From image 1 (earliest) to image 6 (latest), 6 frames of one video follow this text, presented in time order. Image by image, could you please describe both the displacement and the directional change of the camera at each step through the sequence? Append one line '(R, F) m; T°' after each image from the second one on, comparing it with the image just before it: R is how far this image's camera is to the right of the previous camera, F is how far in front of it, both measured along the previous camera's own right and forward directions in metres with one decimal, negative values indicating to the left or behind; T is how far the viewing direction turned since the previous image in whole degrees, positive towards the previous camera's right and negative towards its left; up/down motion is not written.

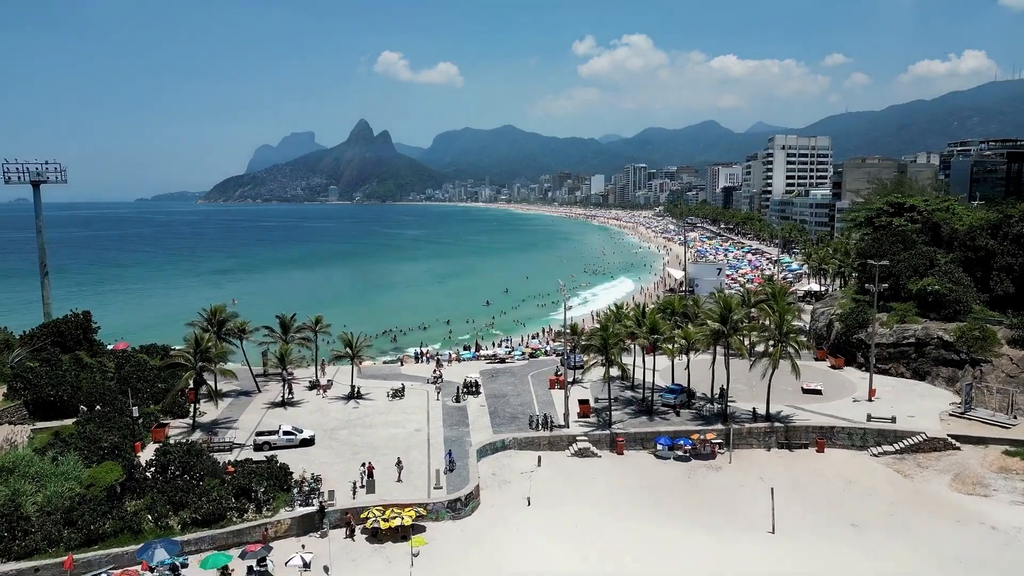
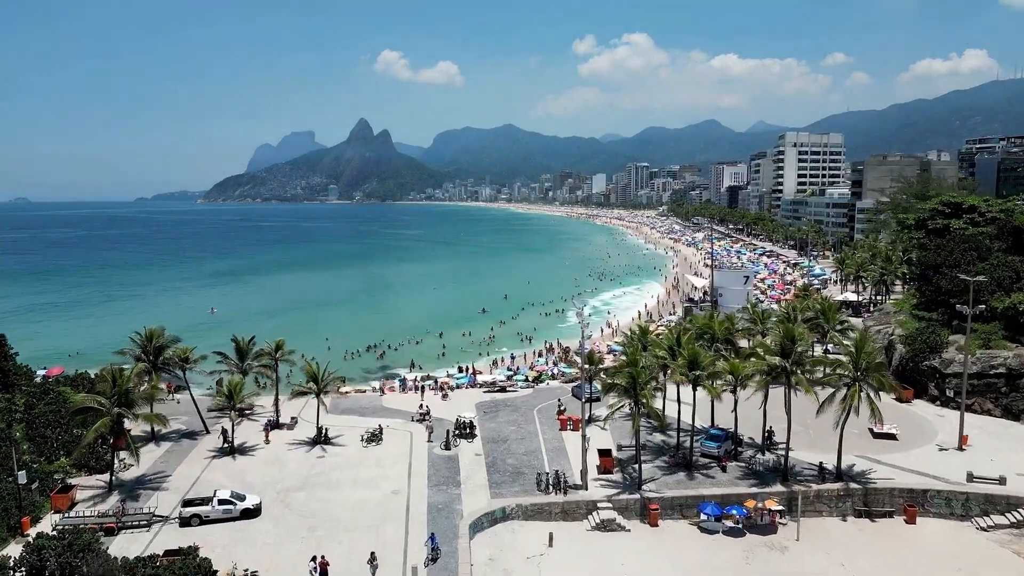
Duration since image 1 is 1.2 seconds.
(-0.1, +6.7) m; 0°
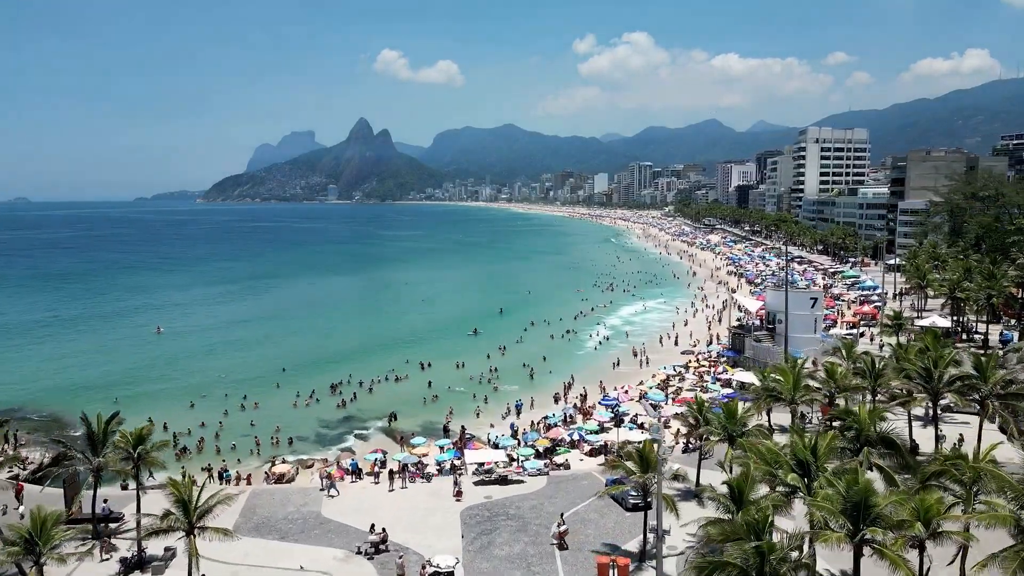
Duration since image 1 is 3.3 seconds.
(-0.1, +11.8) m; 0°
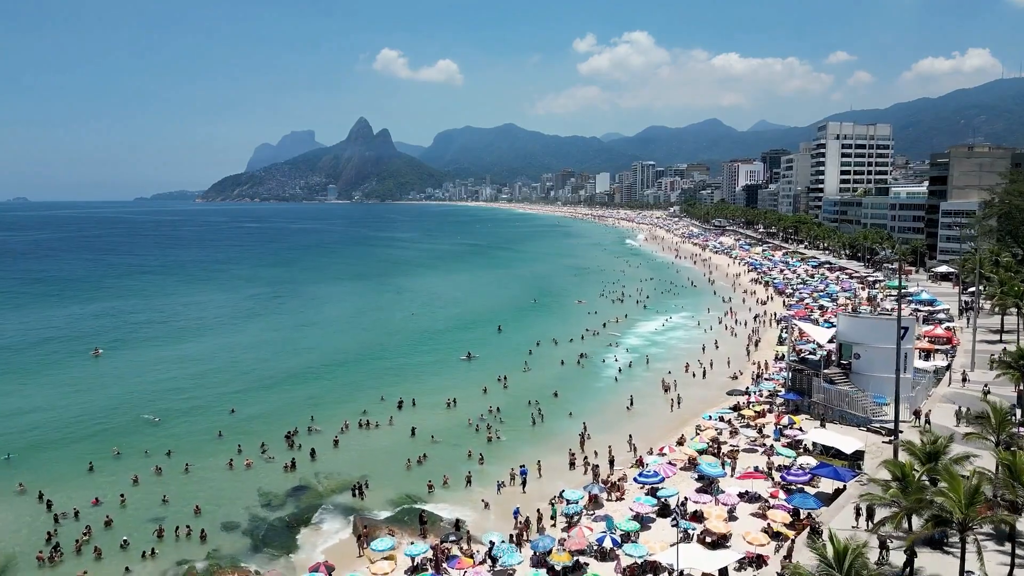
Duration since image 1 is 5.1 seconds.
(-0.1, +9.5) m; 0°
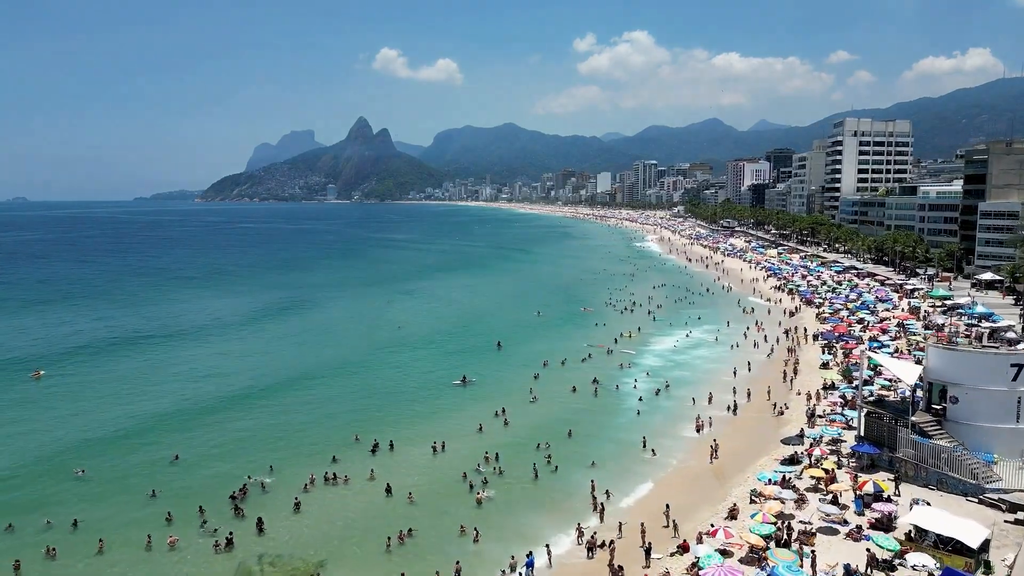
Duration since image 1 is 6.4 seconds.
(-0.1, +7.3) m; 0°
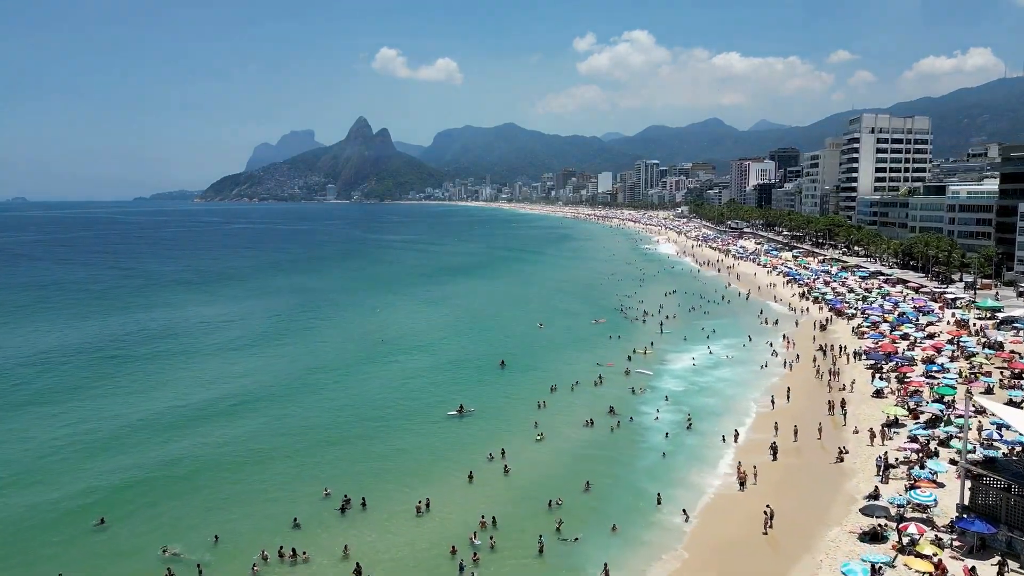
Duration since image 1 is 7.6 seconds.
(-0.1, +6.5) m; 0°
